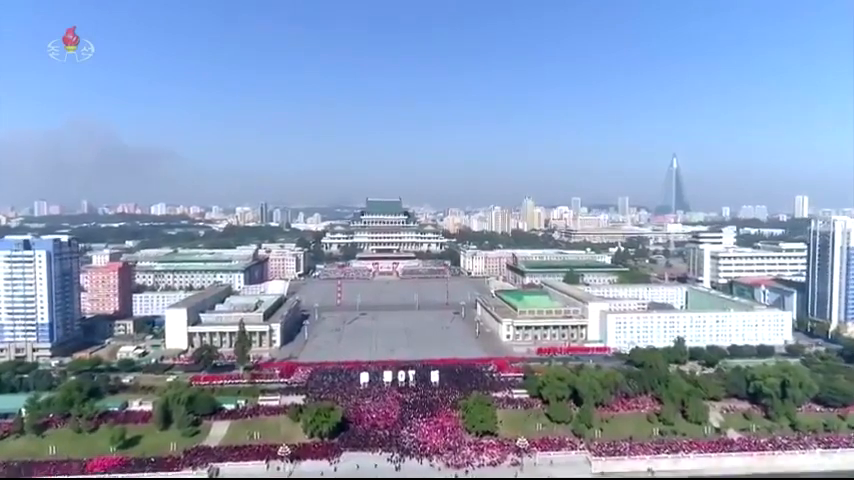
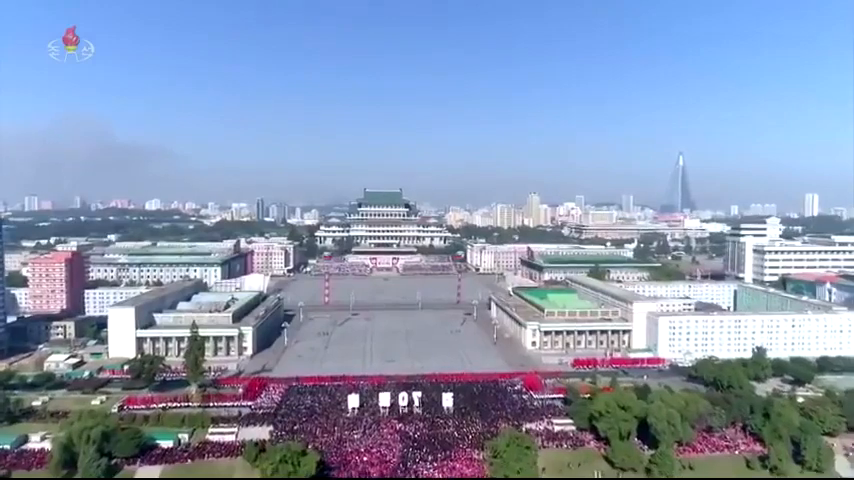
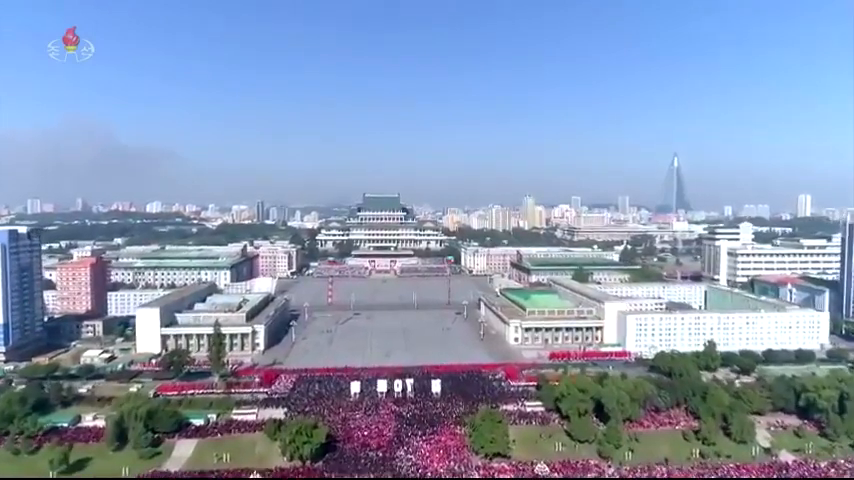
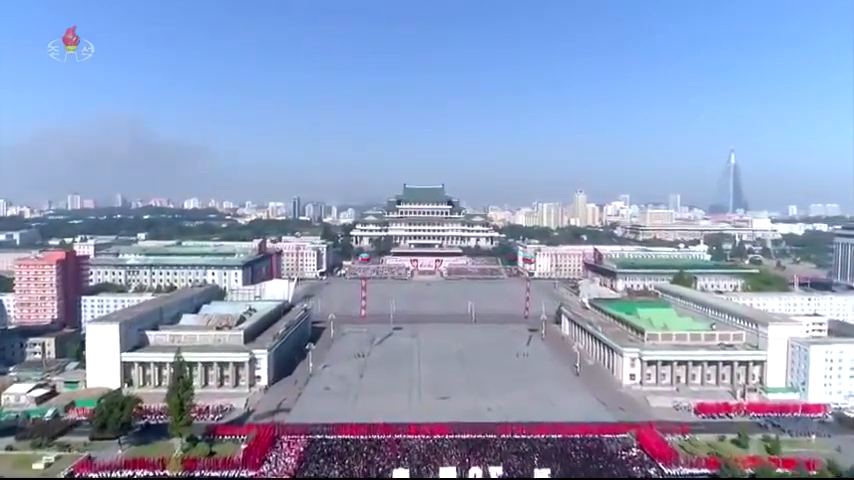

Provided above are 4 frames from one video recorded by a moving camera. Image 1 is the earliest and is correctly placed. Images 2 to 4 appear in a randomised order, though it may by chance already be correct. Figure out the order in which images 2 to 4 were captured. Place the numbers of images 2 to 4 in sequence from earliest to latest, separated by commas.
3, 2, 4
